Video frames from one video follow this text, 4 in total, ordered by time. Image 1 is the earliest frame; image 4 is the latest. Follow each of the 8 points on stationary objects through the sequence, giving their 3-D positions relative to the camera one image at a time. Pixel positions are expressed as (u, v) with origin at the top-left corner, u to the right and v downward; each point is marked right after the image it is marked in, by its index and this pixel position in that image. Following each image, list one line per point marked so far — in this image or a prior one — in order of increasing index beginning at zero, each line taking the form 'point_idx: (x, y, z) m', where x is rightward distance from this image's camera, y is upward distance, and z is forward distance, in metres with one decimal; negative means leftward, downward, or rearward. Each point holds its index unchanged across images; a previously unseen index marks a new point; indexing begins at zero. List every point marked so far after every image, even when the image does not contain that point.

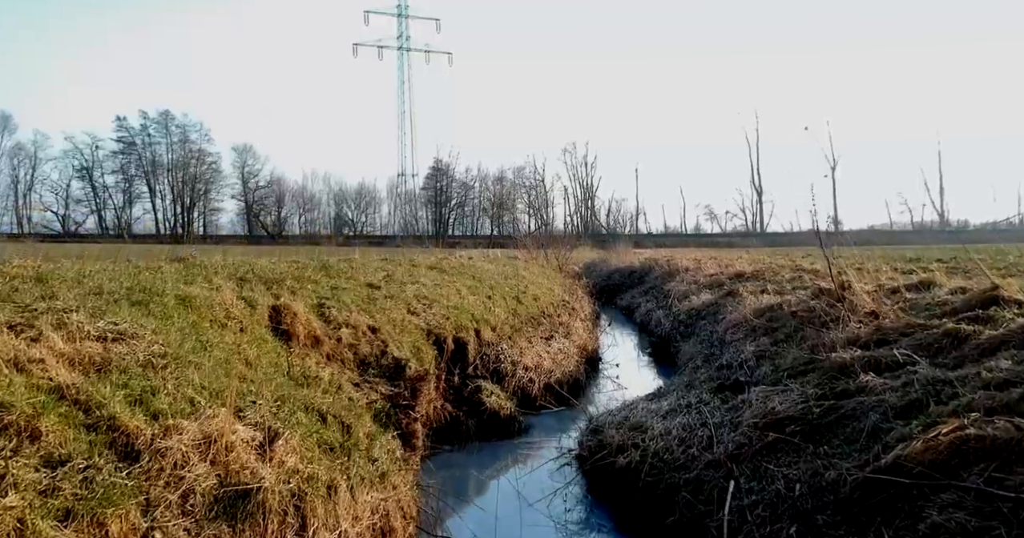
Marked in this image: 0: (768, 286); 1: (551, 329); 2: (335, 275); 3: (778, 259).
0: (+3.9, -0.3, +11.7) m
1: (+0.5, -0.9, +10.8) m
2: (-1.9, -0.1, +8.2) m
3: (+6.2, +0.2, +17.8) m
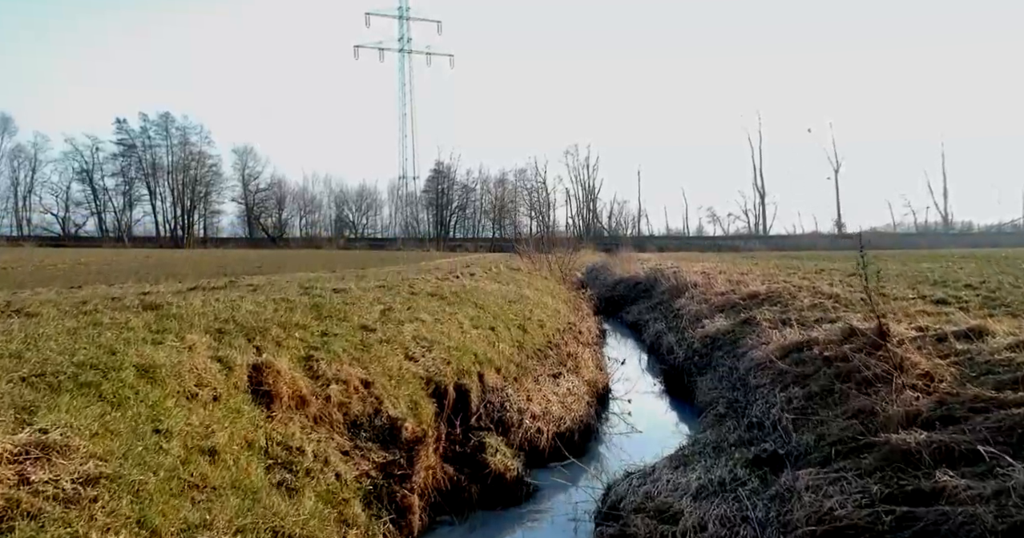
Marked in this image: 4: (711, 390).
0: (+4.0, -0.7, +11.0) m
1: (+0.6, -1.2, +10.2) m
2: (-1.8, -0.5, +7.6) m
3: (+6.2, -0.2, +17.1) m
4: (+2.3, -1.4, +9.0) m
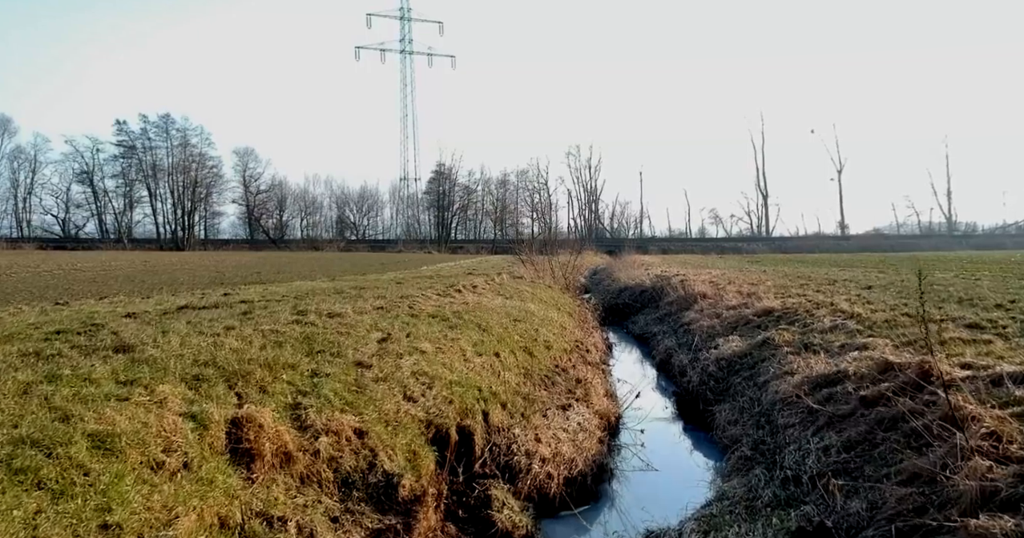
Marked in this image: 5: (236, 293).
0: (+4.0, -0.9, +10.4) m
1: (+0.7, -1.5, +9.6) m
2: (-1.7, -0.7, +7.0) m
3: (+6.3, -0.5, +16.5) m
4: (+2.4, -1.7, +8.4) m
5: (-6.2, -0.6, +17.4) m
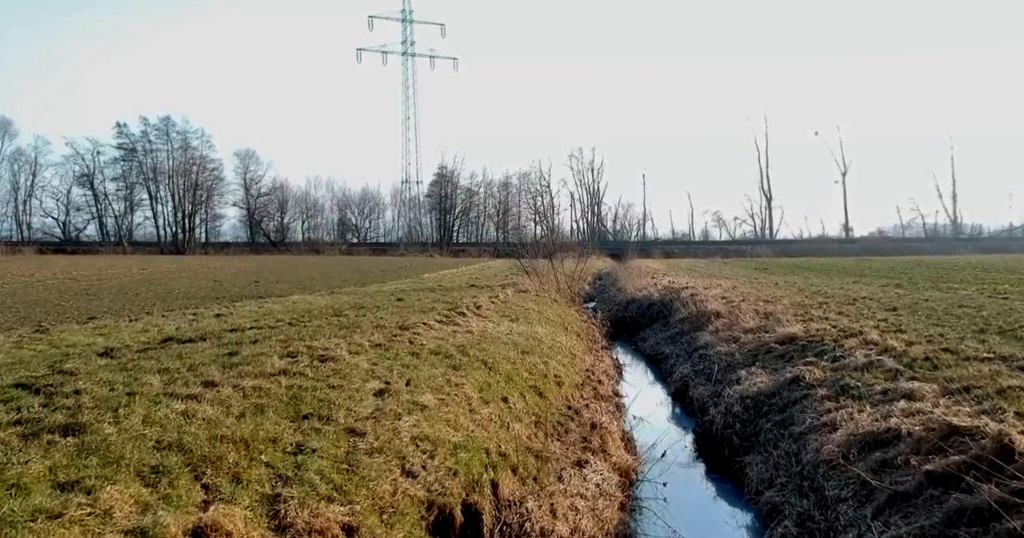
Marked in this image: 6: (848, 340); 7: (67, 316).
0: (+4.2, -1.4, +9.6) m
1: (+0.8, -1.9, +8.7) m
2: (-1.6, -1.1, +6.2) m
3: (+6.5, -0.9, +15.7) m
4: (+2.5, -2.1, +7.6) m
5: (-6.1, -1.0, +16.6) m
6: (+5.3, -1.1, +12.0) m
7: (-10.3, -1.0, +17.6) m
